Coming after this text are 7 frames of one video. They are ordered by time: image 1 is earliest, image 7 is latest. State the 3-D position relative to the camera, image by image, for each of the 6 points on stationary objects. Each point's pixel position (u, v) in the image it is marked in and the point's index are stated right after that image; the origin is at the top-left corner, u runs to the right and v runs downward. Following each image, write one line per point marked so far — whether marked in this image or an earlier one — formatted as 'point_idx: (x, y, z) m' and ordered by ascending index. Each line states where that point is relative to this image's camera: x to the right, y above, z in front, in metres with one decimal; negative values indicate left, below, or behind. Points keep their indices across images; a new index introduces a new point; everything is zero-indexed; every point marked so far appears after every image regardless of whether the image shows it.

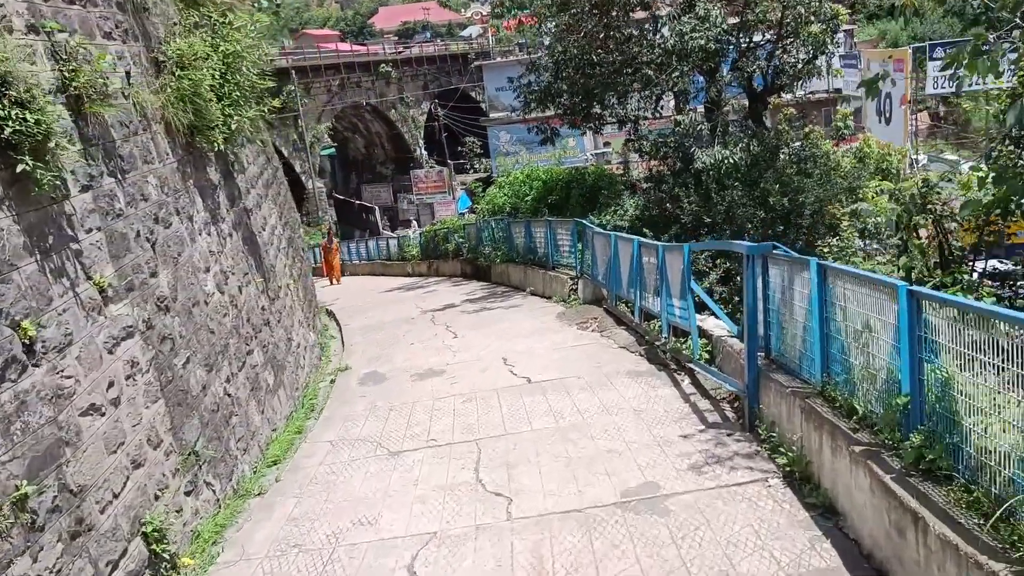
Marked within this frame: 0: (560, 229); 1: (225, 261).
0: (+0.5, +0.7, +10.2) m
1: (-1.8, +0.2, +5.7) m
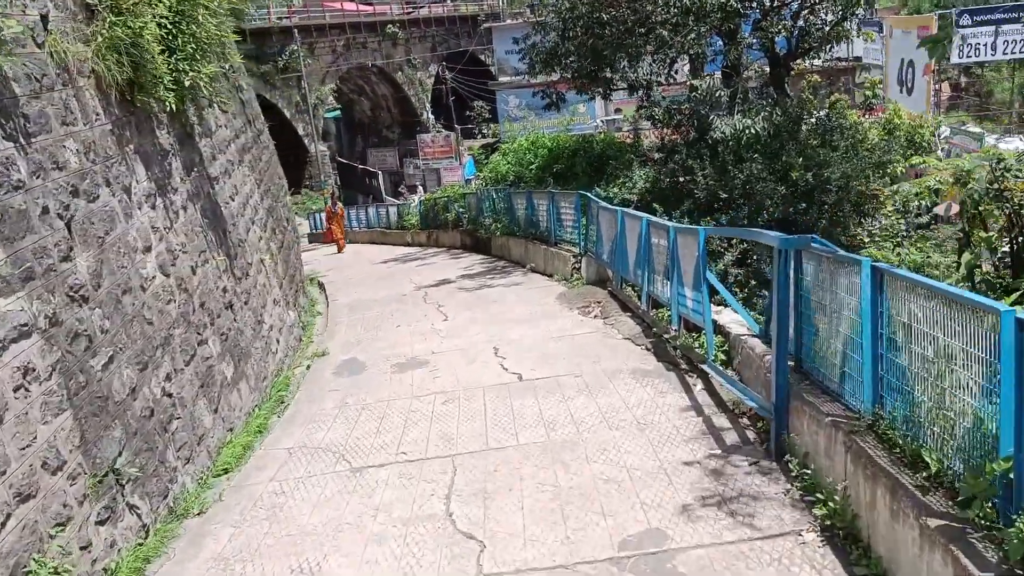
0: (+0.5, +0.9, +9.5) m
1: (-1.8, +0.3, +5.0) m
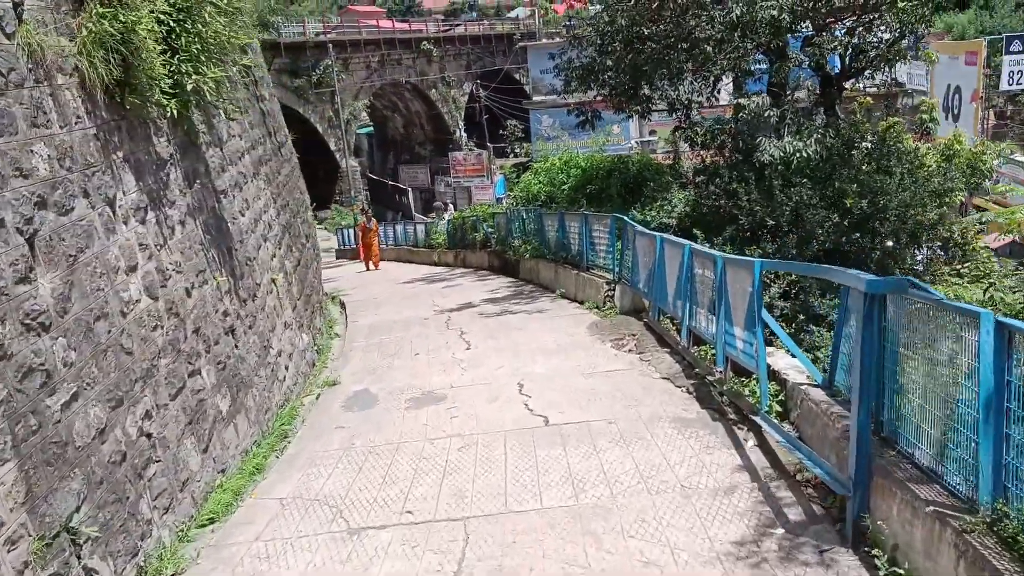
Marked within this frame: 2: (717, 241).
0: (+0.8, +0.6, +8.9) m
1: (-1.7, +0.1, +4.5) m
2: (+1.9, +0.4, +8.4) m
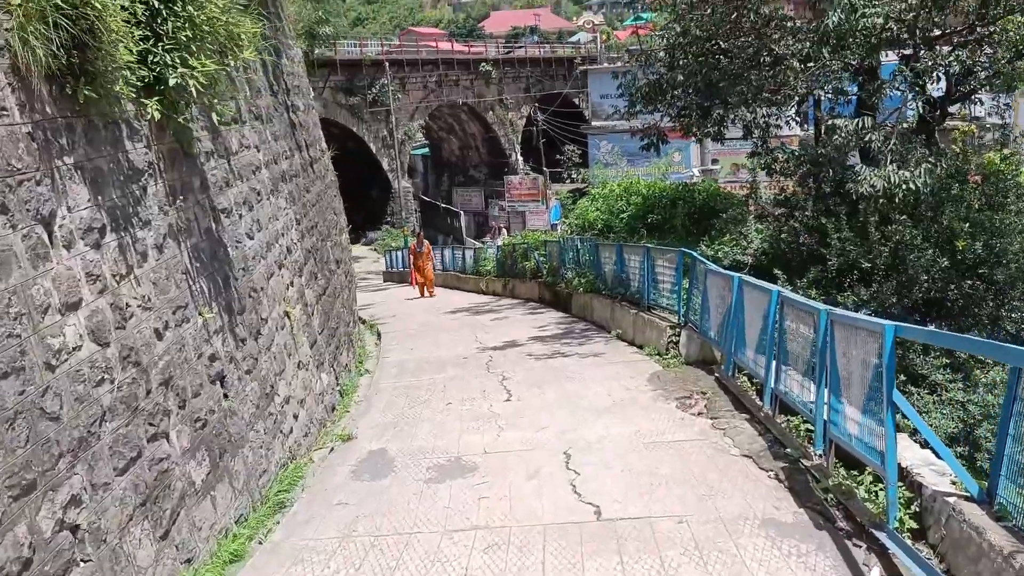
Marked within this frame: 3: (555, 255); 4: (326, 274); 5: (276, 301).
0: (+1.3, +0.3, +7.9) m
1: (-1.5, 0.0, +3.6) m
2: (+2.3, 0.0, +7.4) m
3: (+0.6, +0.4, +11.9) m
4: (-1.6, +0.1, +7.7) m
5: (-1.5, -0.1, +5.7) m
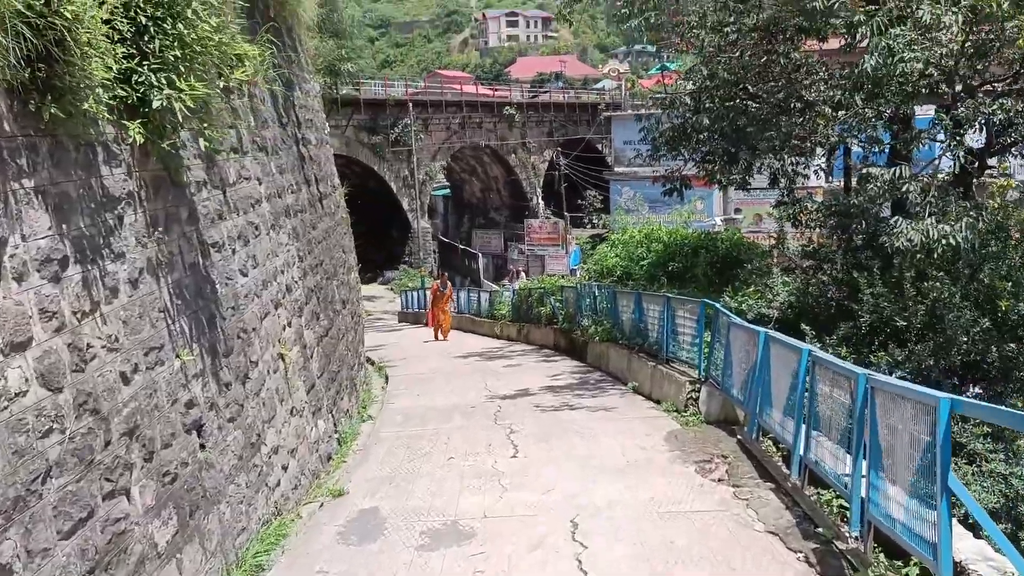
0: (+1.4, -0.2, +7.5) m
1: (-1.5, -0.2, +3.2) m
2: (+2.4, -0.4, +6.9) m
3: (+0.7, -0.2, +11.5) m
4: (-1.5, -0.2, +7.3) m
5: (-1.4, -0.3, +5.3) m
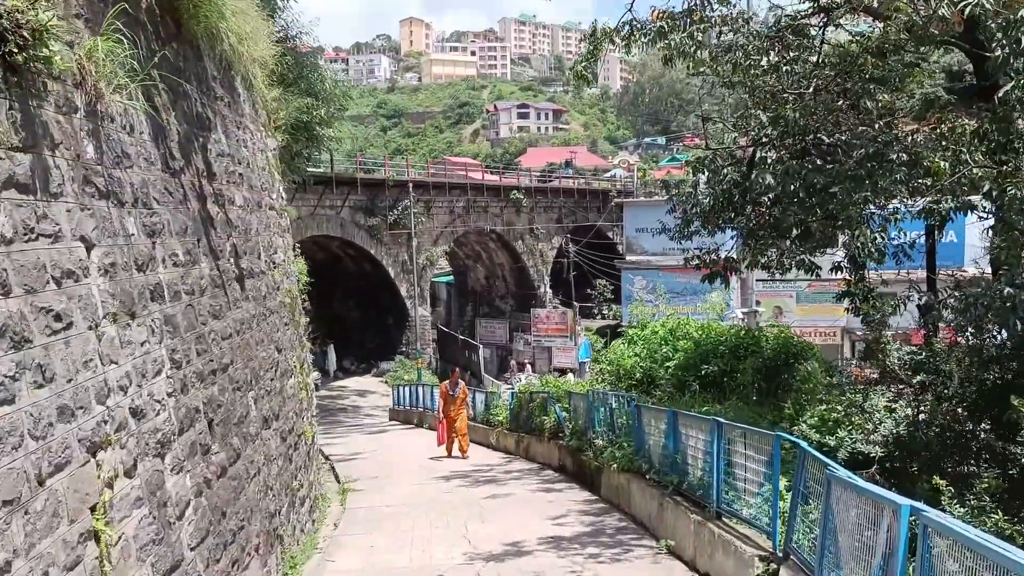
0: (+1.3, -0.9, +5.2) m
1: (-1.6, -0.4, +1.0) m
2: (+2.3, -1.1, +4.6) m
3: (+0.7, -1.2, +9.2) m
4: (-1.5, -0.9, +5.1) m
5: (-1.5, -0.8, +3.1) m
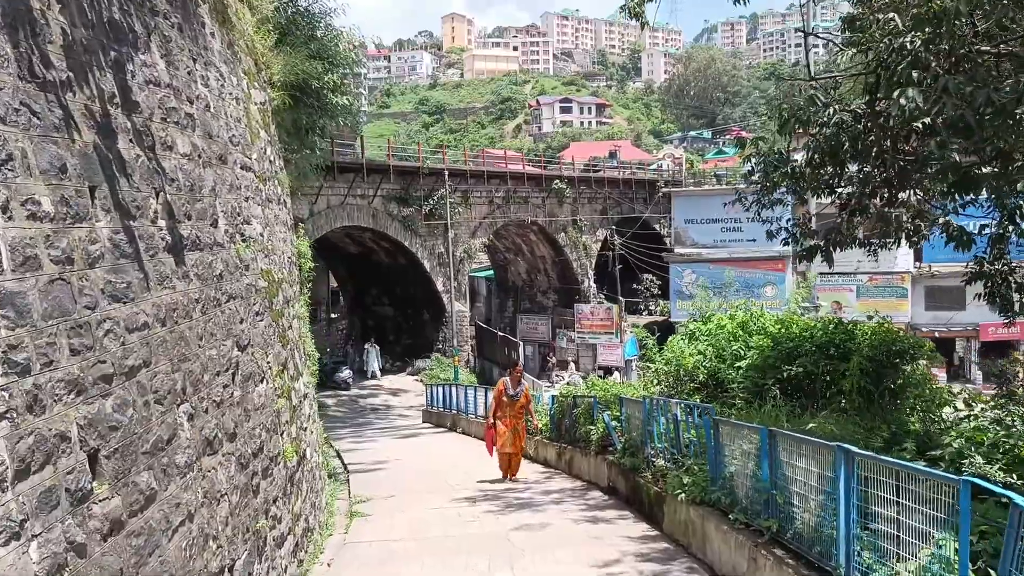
0: (+1.4, -0.8, +3.5) m
1: (-1.7, -0.3, -0.5) m
2: (+2.4, -0.9, +2.9) m
3: (+1.0, -1.1, +7.5) m
4: (-1.4, -0.7, +3.5) m
5: (-1.5, -0.7, +1.5) m
